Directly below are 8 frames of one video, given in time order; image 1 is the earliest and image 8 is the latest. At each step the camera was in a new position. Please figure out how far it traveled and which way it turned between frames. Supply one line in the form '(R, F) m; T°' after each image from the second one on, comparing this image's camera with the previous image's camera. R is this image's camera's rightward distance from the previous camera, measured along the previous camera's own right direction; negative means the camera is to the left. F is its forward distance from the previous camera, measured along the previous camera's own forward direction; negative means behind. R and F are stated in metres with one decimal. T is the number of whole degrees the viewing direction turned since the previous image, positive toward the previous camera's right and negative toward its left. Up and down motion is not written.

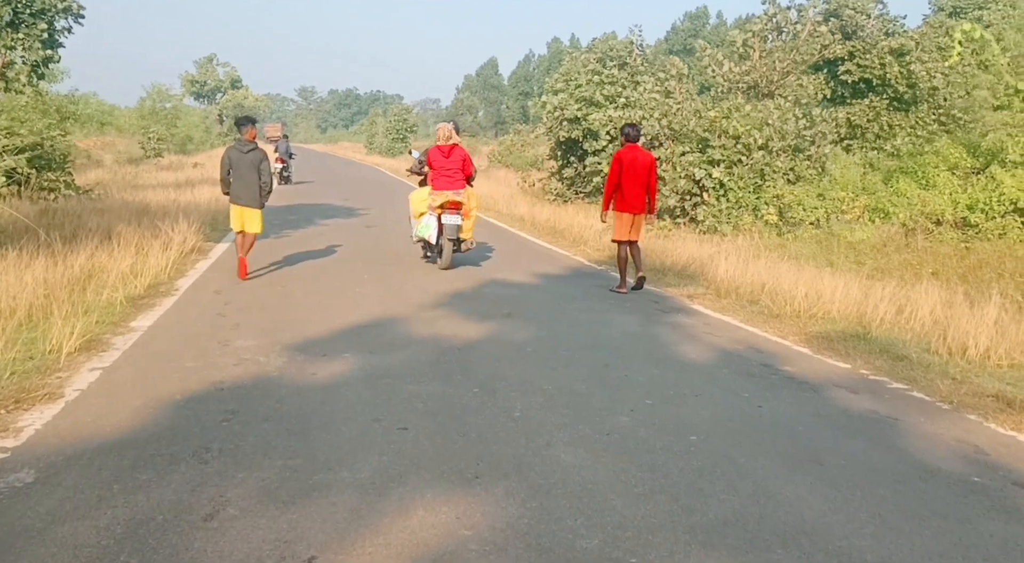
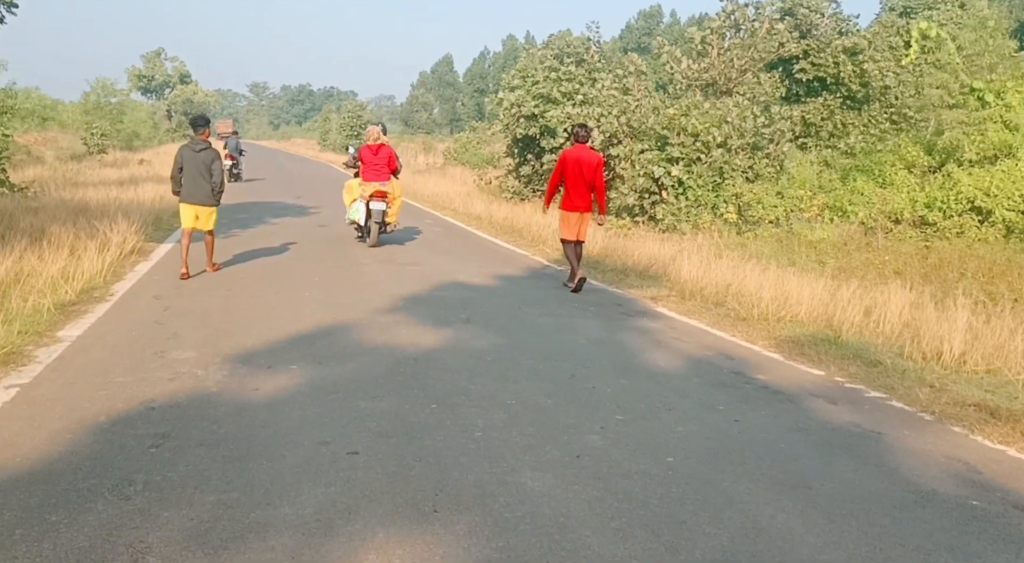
(0.0, +0.4) m; +3°
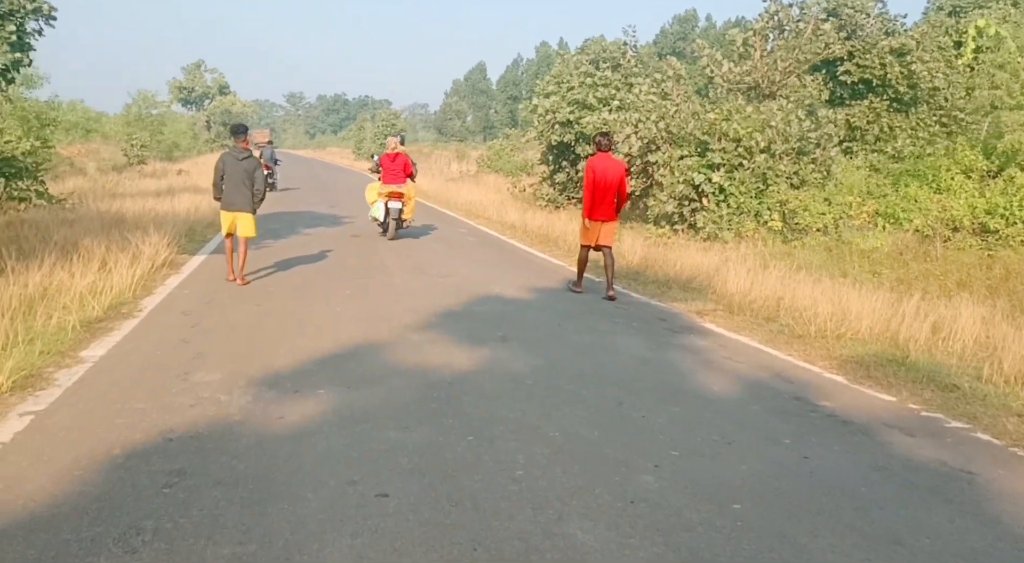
(-0.1, +0.4) m; -2°
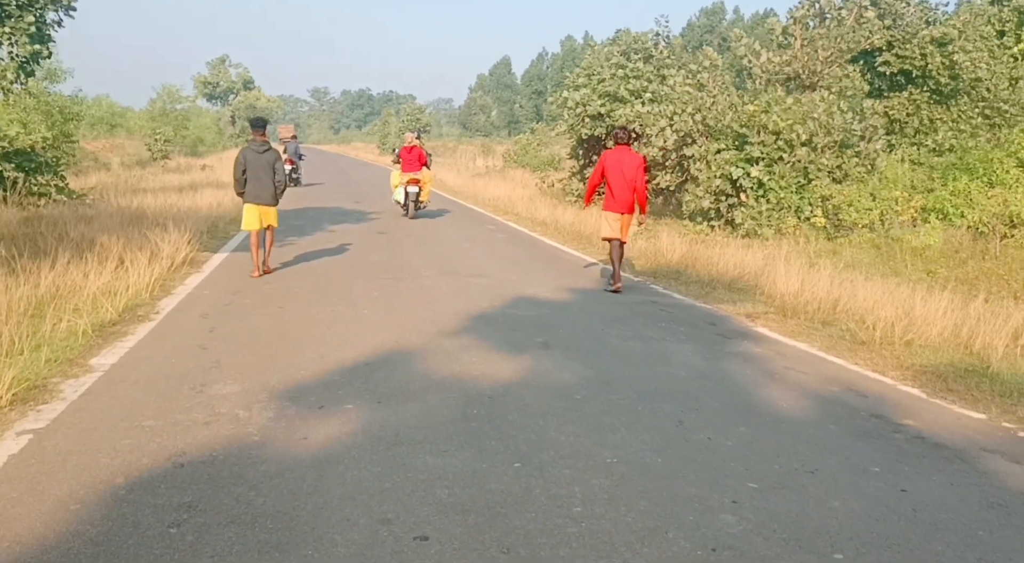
(-0.1, +0.5) m; -2°
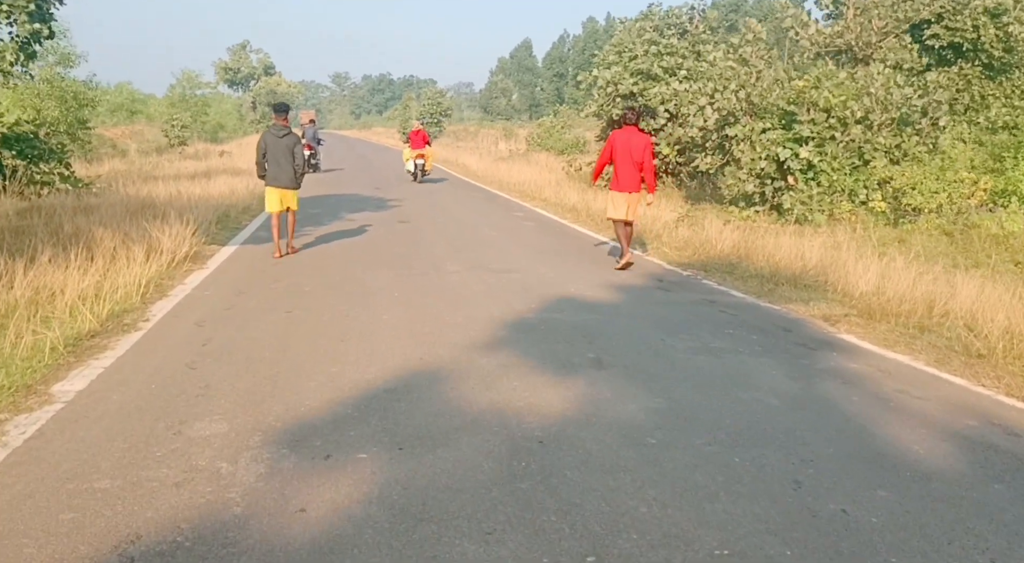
(-0.2, +1.1) m; -2°
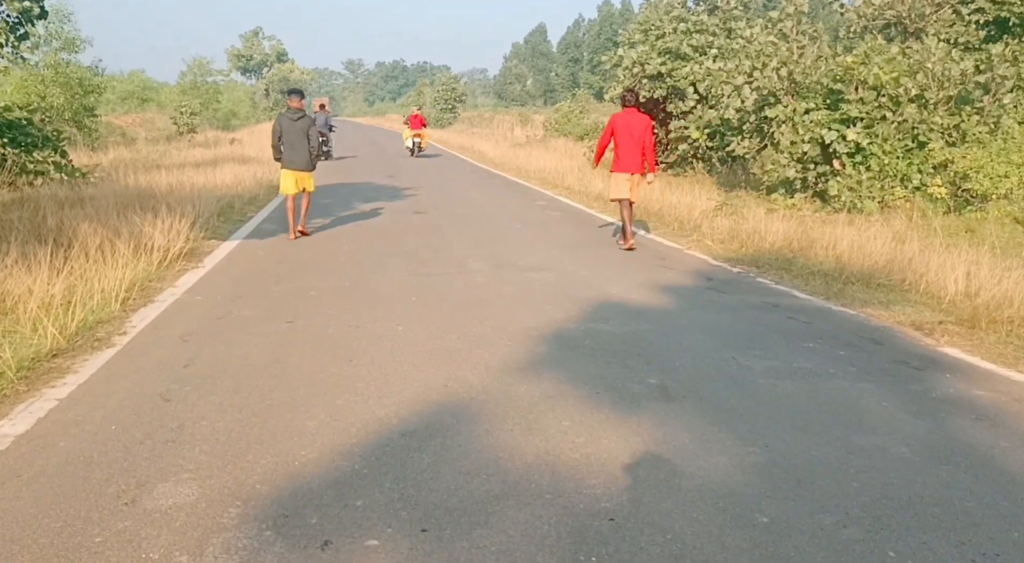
(-0.2, +1.1) m; -1°
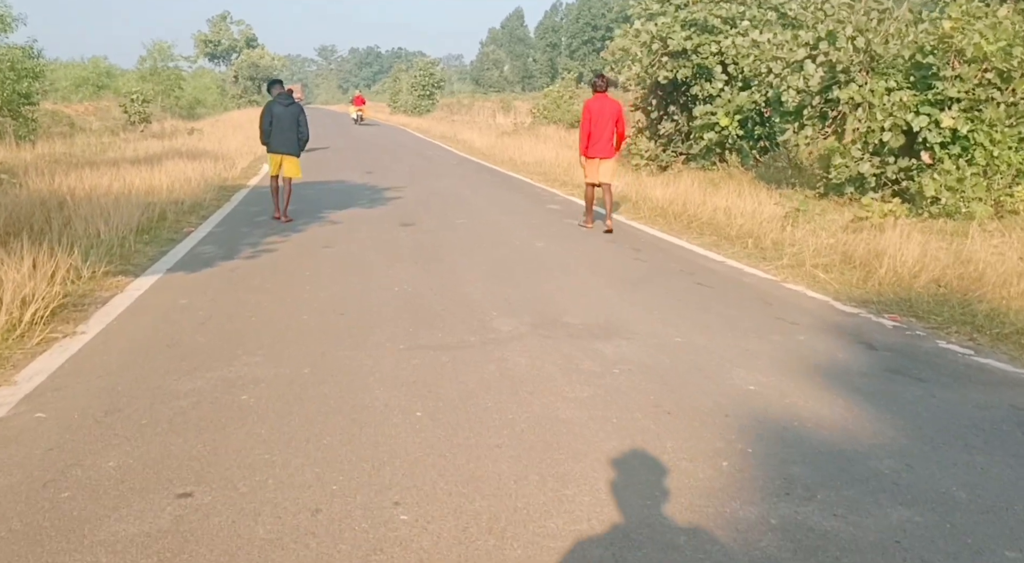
(-0.5, +3.2) m; +2°
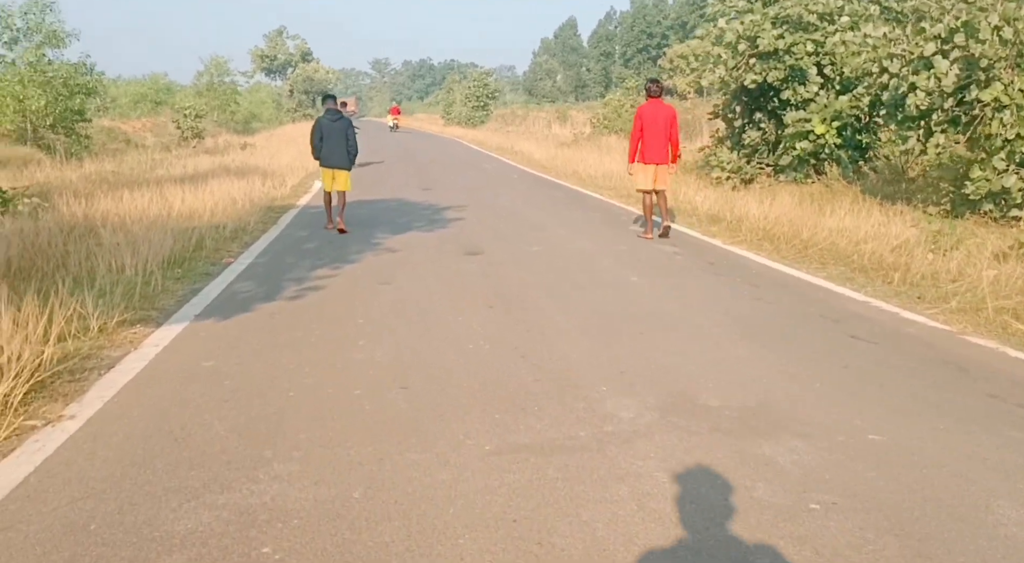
(-0.4, +1.6) m; -4°
